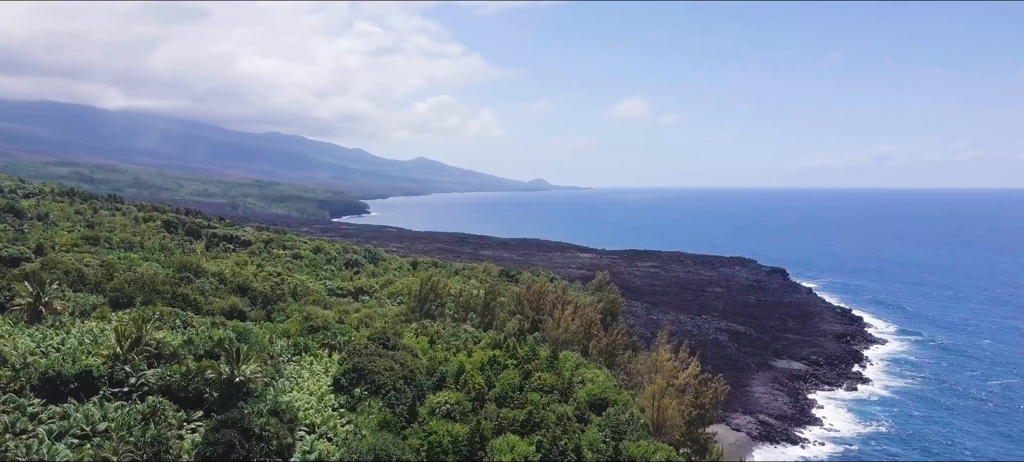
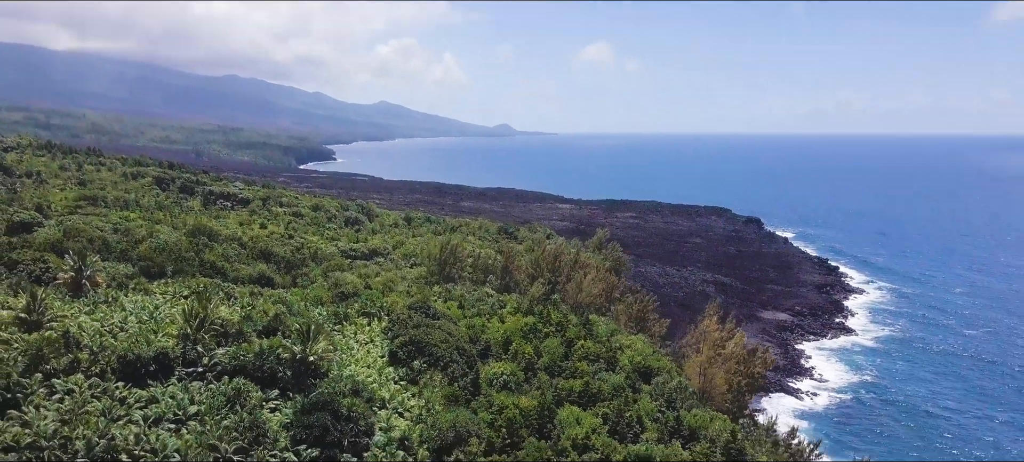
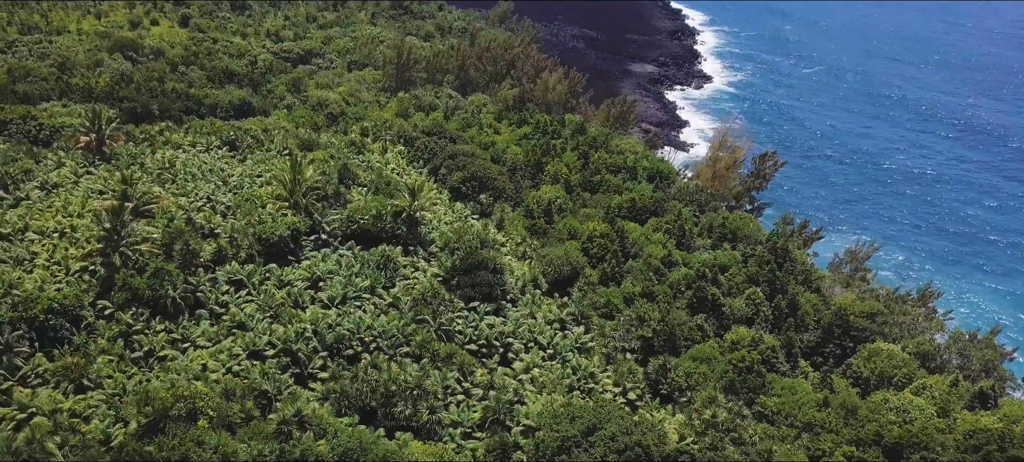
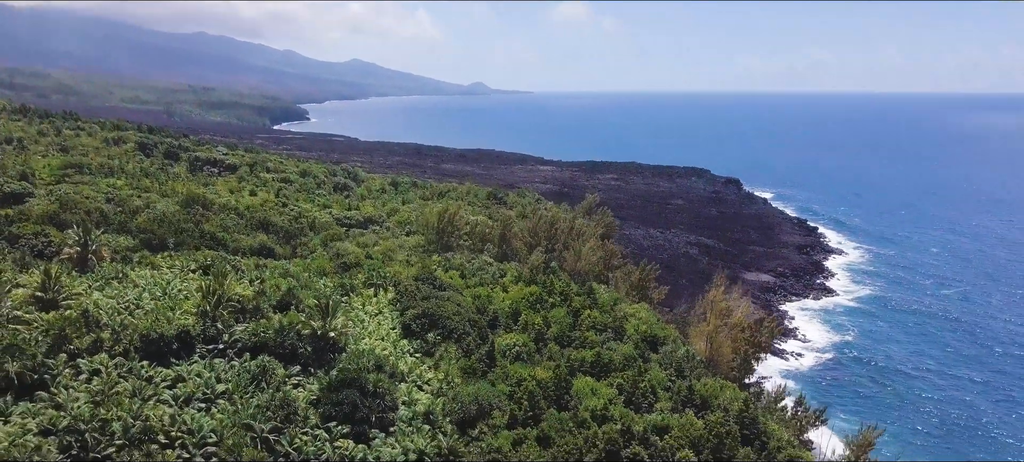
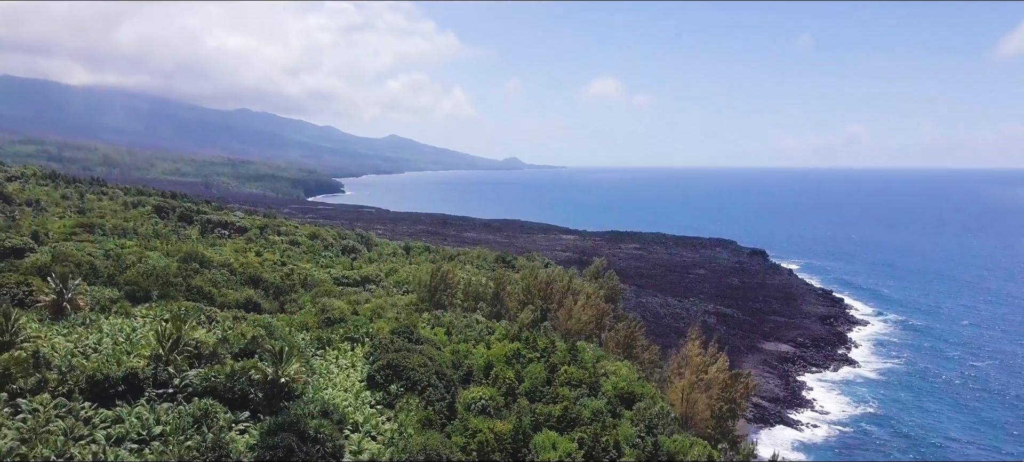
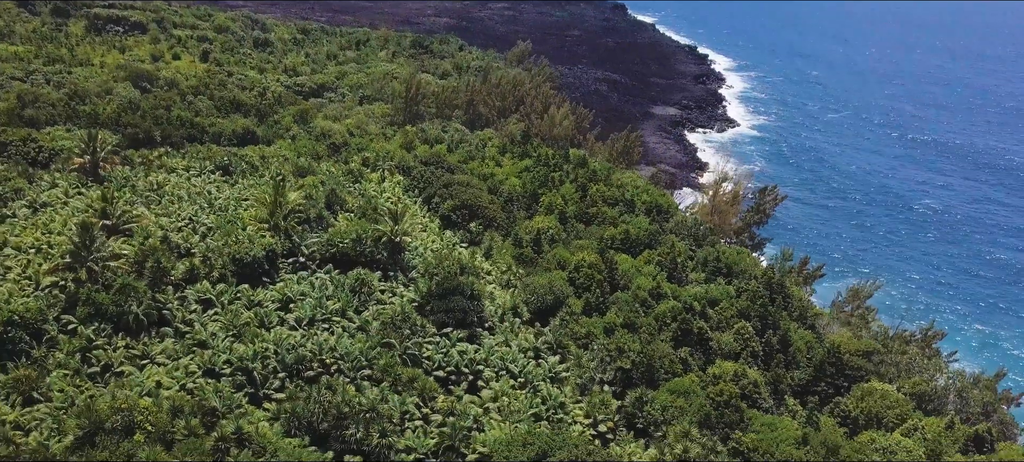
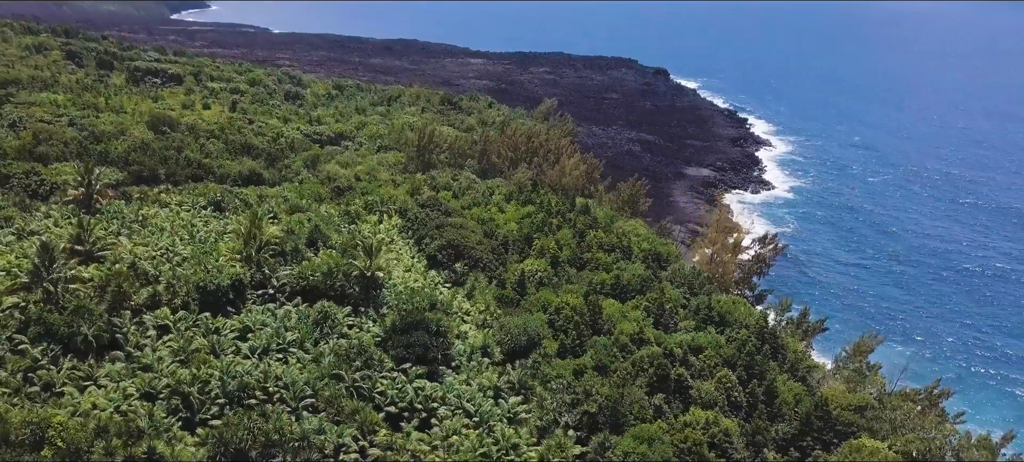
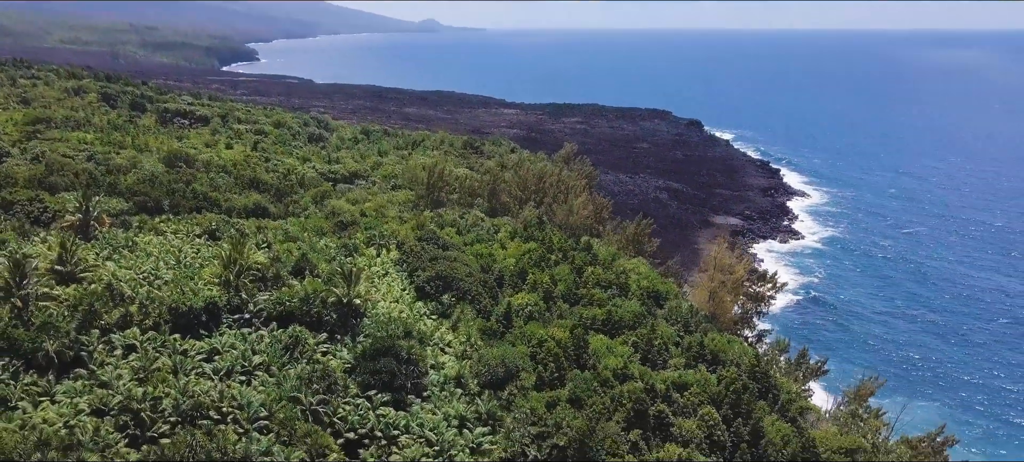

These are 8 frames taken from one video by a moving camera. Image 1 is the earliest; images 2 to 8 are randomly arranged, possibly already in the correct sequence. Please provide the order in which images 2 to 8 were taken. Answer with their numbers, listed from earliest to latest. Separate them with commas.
5, 2, 4, 8, 7, 6, 3
